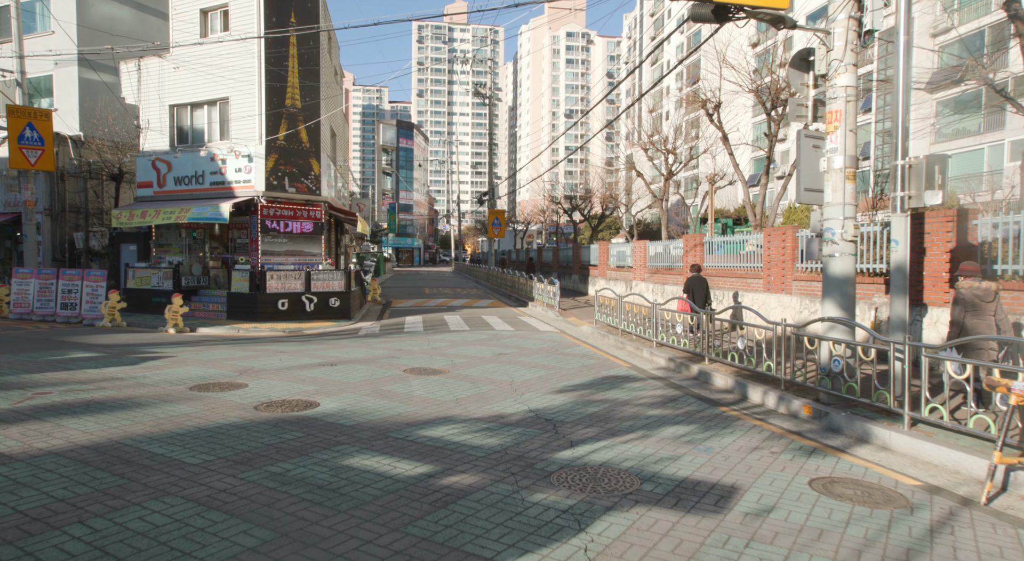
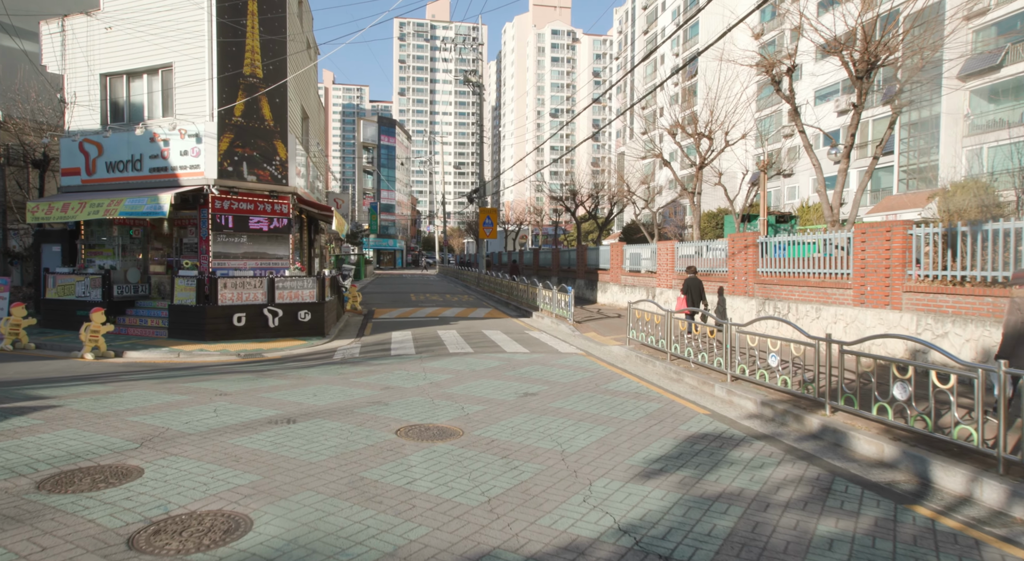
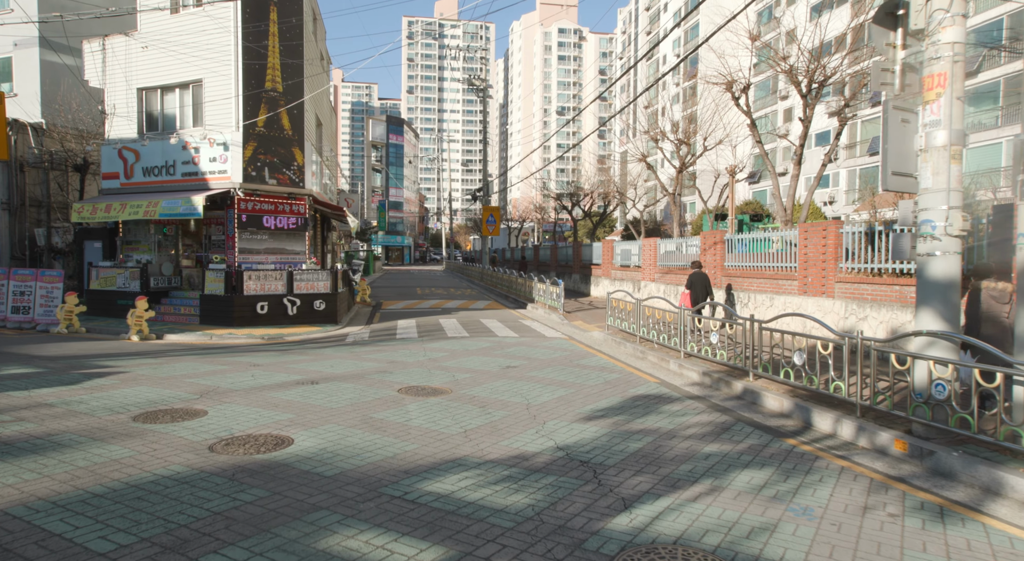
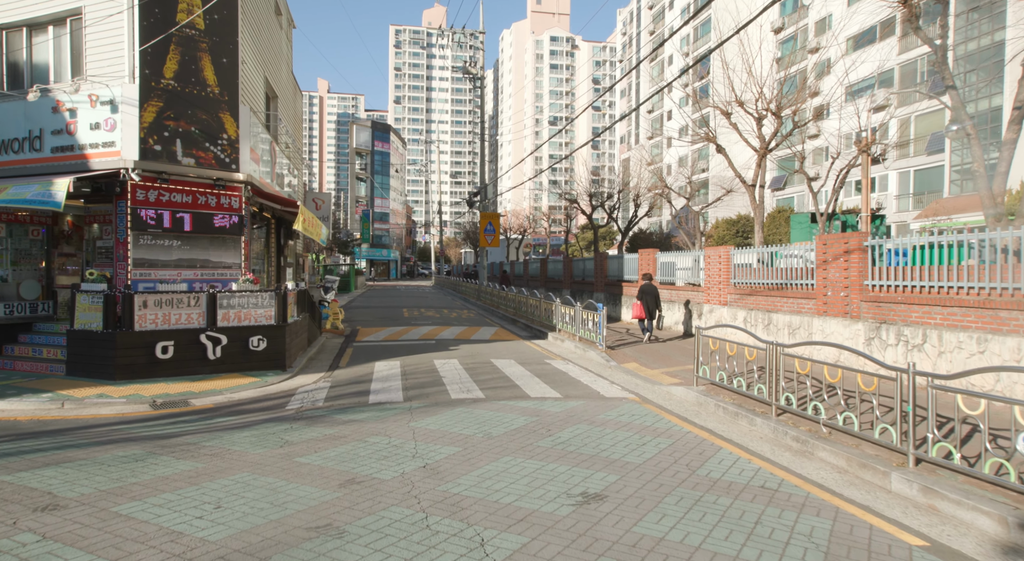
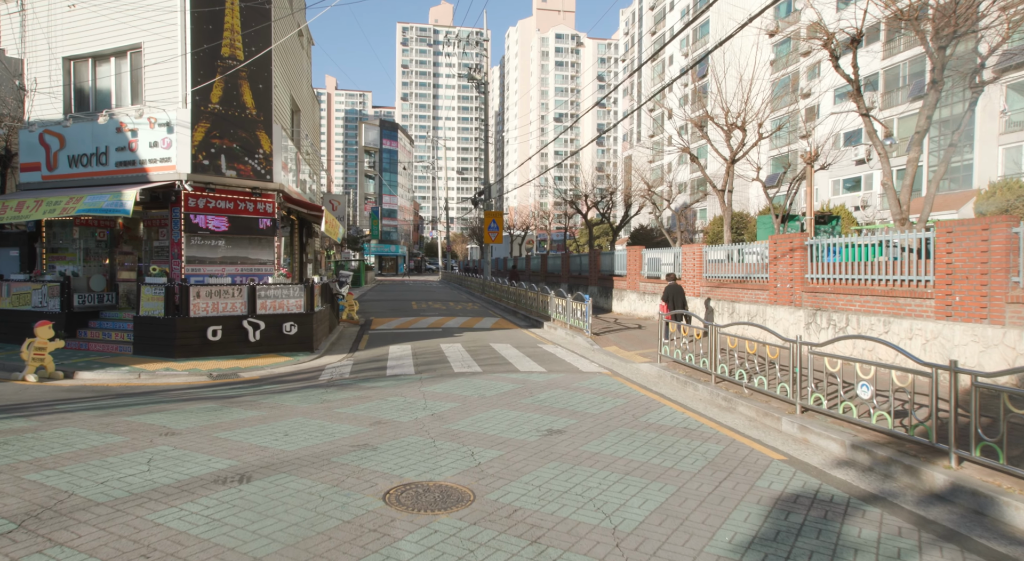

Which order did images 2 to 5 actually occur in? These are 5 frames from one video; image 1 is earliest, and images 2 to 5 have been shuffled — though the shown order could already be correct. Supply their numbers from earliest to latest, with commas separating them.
3, 2, 5, 4
